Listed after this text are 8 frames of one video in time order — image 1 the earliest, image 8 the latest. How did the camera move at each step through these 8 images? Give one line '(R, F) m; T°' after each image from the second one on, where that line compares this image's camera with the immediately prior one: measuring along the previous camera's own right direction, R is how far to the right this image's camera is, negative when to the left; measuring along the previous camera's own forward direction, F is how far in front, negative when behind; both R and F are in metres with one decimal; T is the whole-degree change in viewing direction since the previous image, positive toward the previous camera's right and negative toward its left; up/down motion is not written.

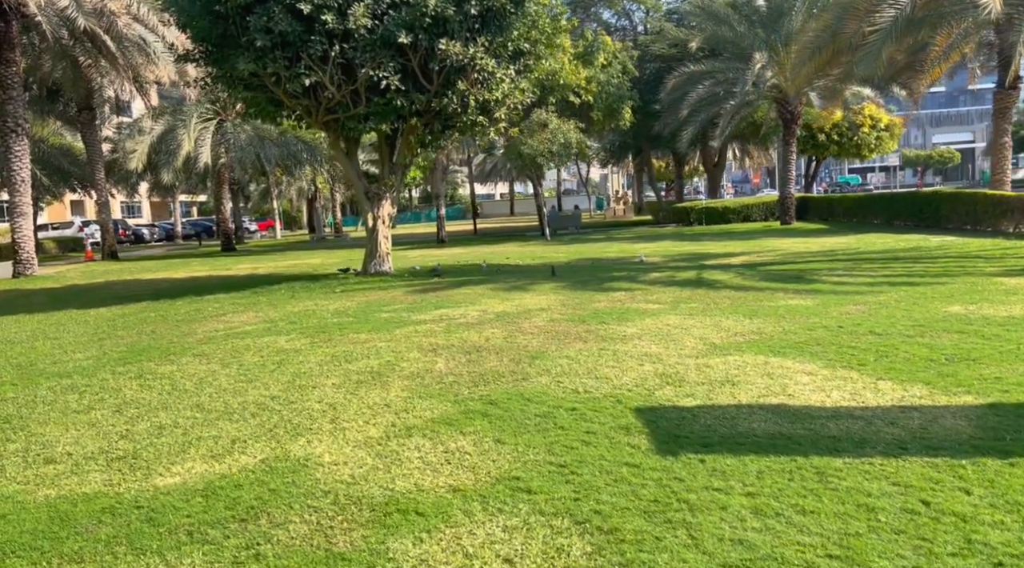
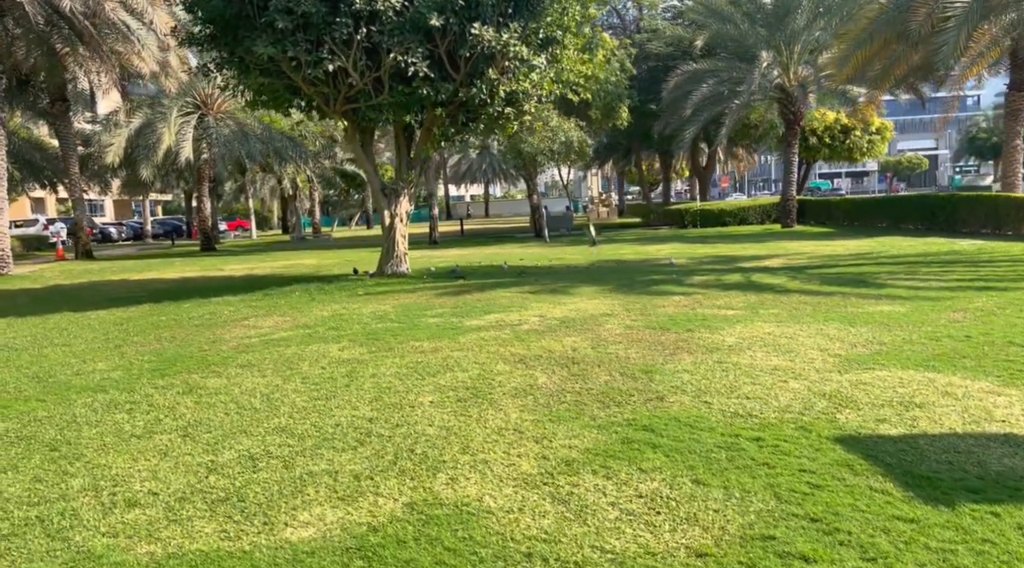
(-1.0, +0.8) m; +2°
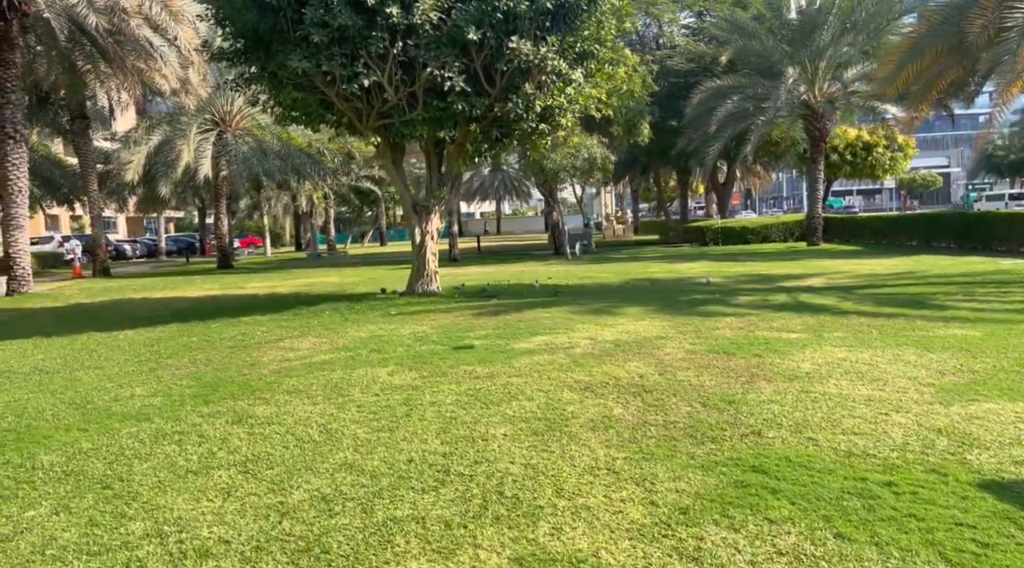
(-0.4, +0.4) m; -1°
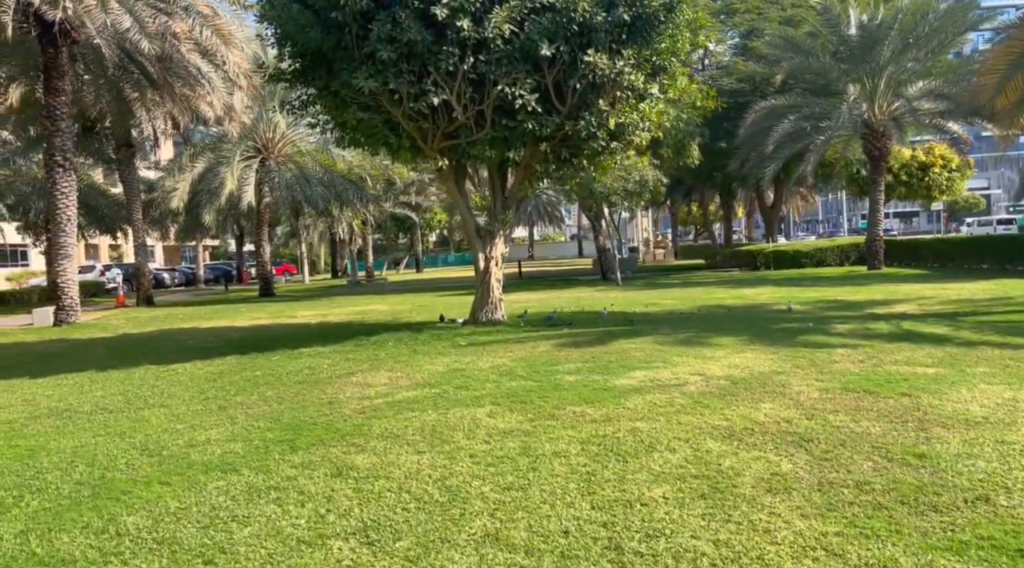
(-0.7, +0.8) m; -2°
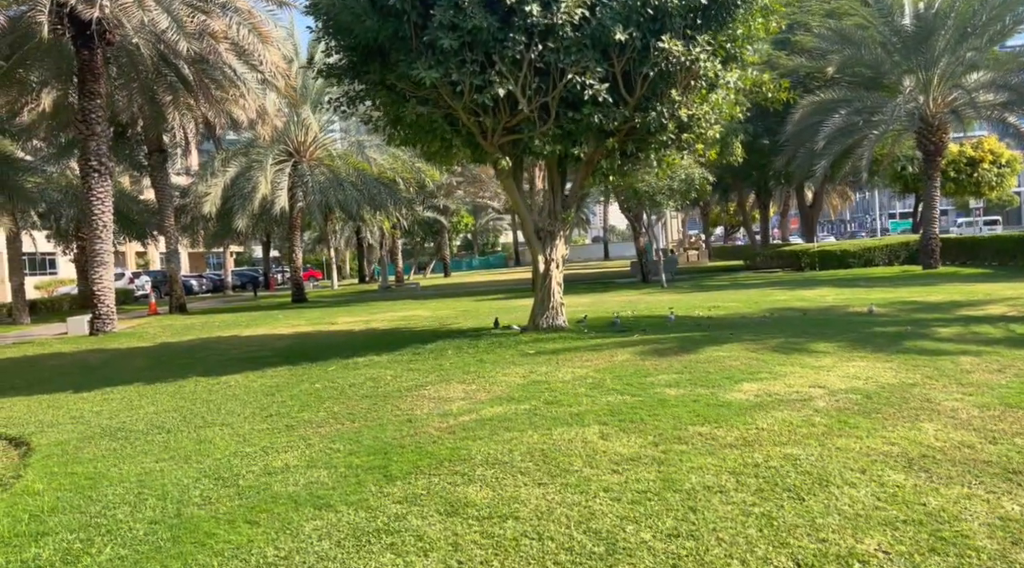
(-0.7, +0.8) m; -1°
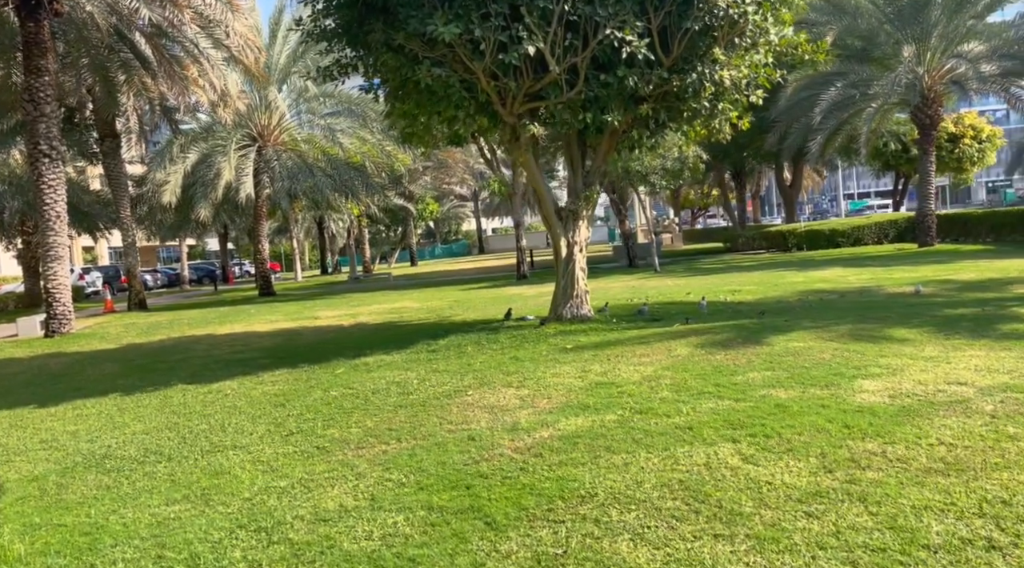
(-0.9, +1.4) m; +3°
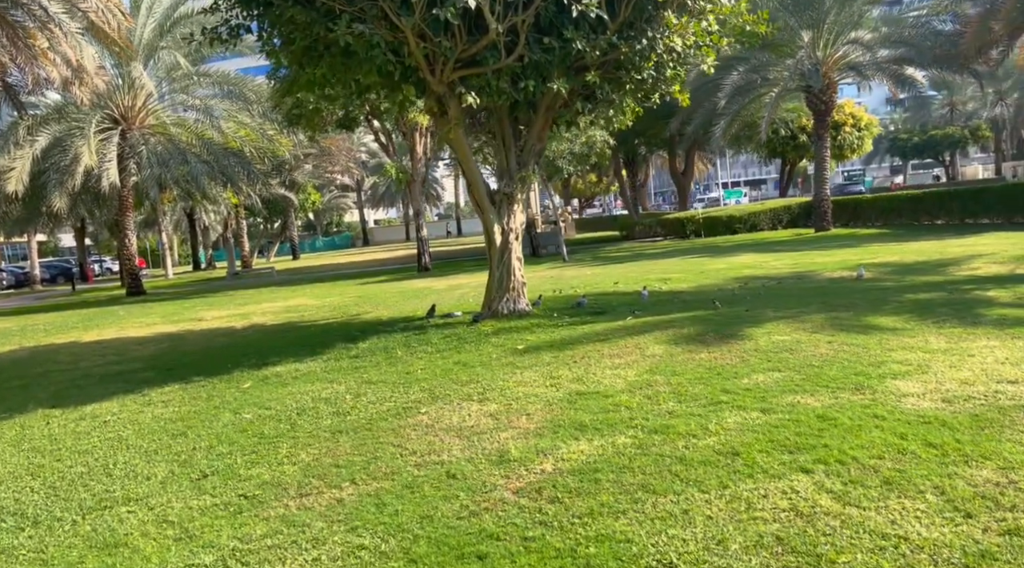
(-0.6, +1.4) m; +8°
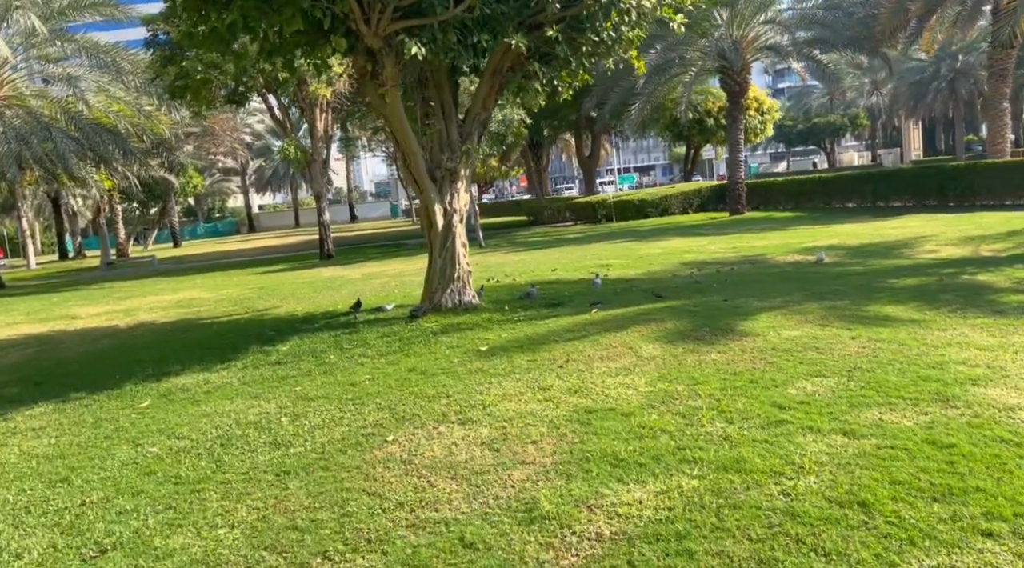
(-0.6, +1.4) m; +7°
